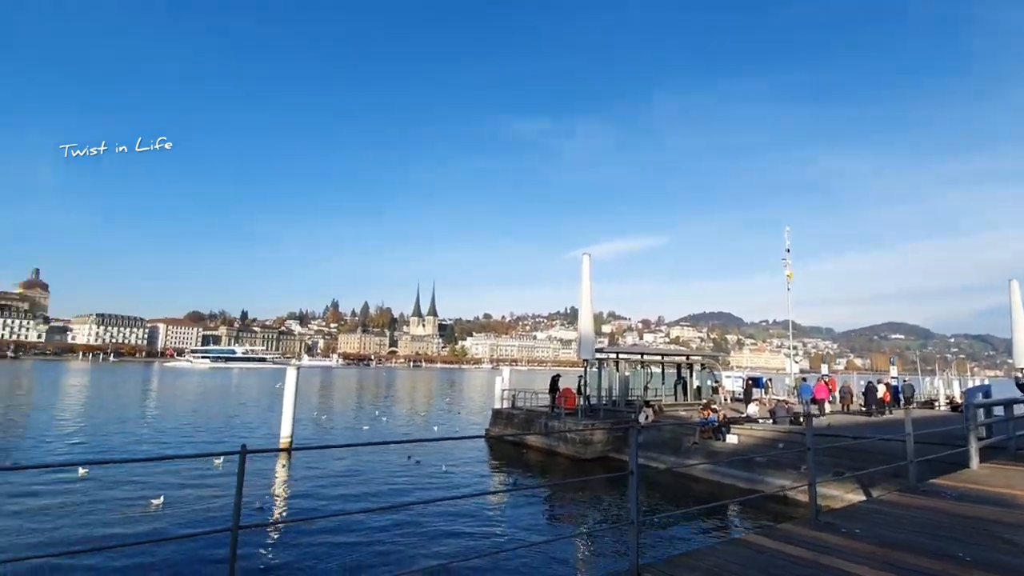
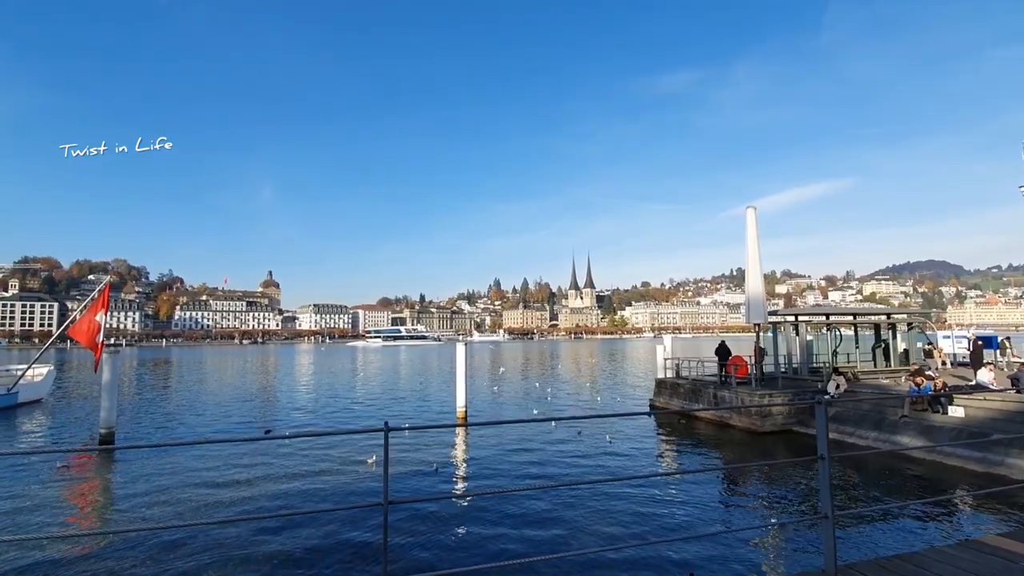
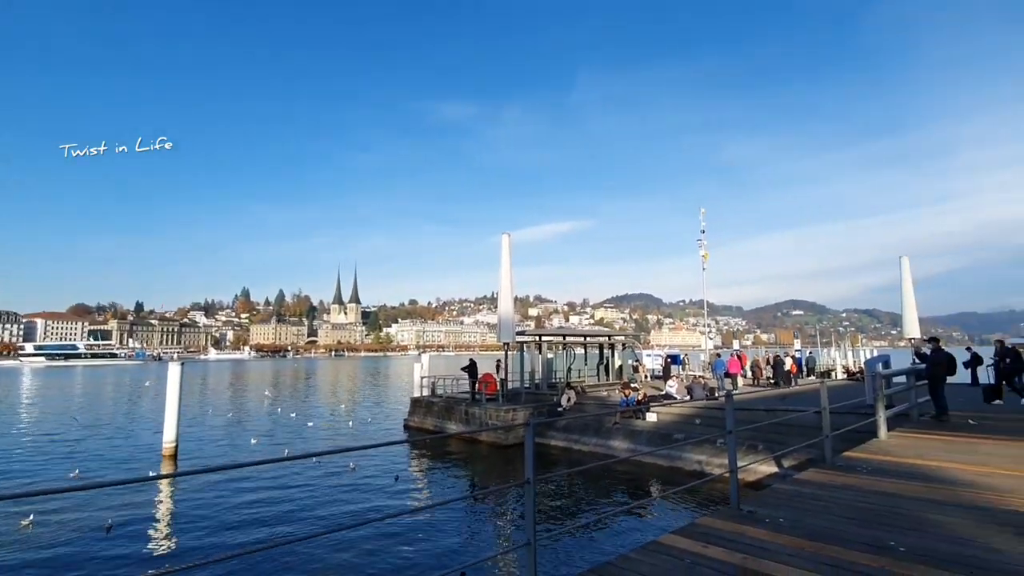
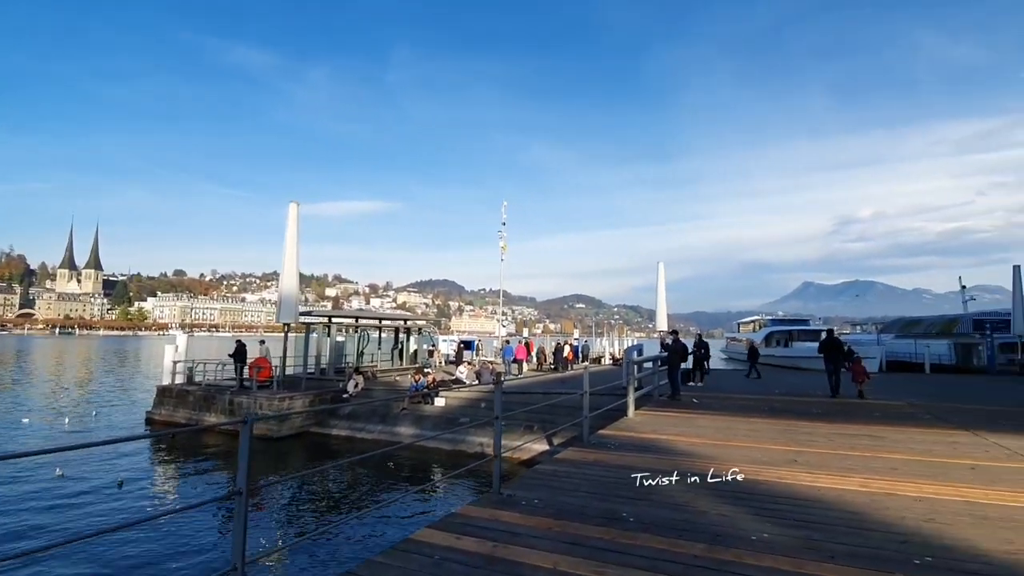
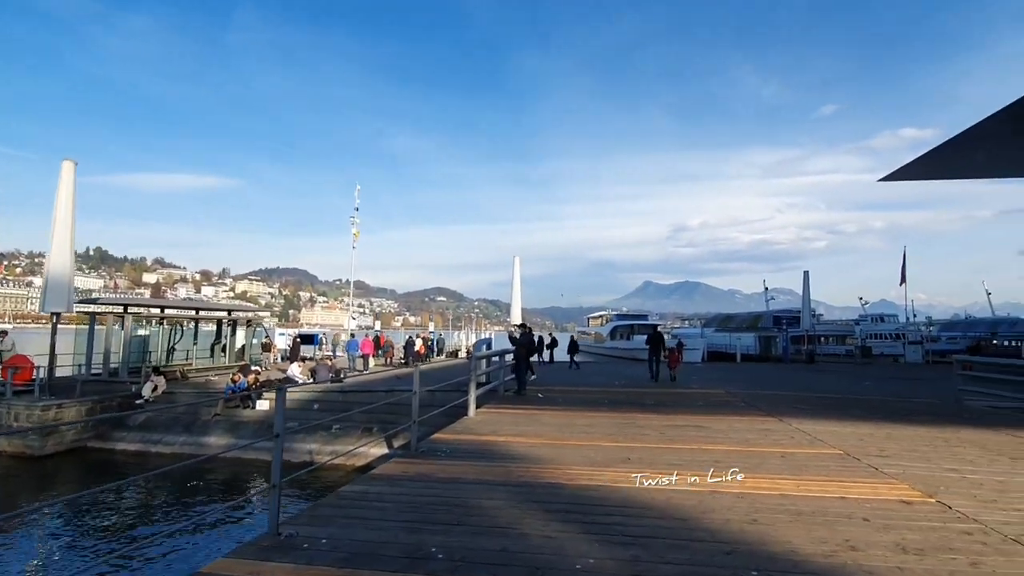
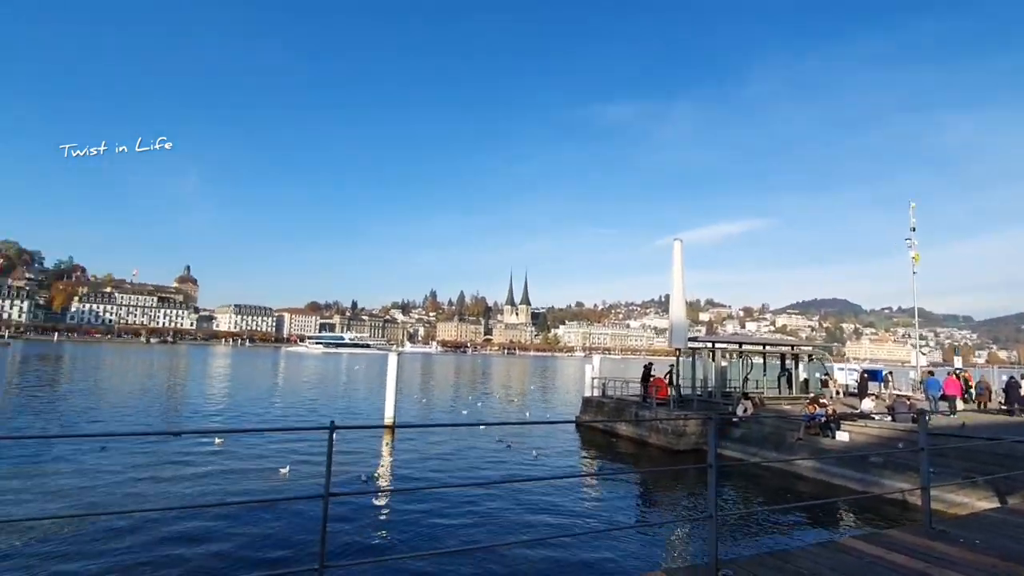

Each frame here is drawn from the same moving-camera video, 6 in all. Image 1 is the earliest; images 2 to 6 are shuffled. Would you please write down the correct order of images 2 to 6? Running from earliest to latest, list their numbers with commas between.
6, 2, 3, 4, 5
